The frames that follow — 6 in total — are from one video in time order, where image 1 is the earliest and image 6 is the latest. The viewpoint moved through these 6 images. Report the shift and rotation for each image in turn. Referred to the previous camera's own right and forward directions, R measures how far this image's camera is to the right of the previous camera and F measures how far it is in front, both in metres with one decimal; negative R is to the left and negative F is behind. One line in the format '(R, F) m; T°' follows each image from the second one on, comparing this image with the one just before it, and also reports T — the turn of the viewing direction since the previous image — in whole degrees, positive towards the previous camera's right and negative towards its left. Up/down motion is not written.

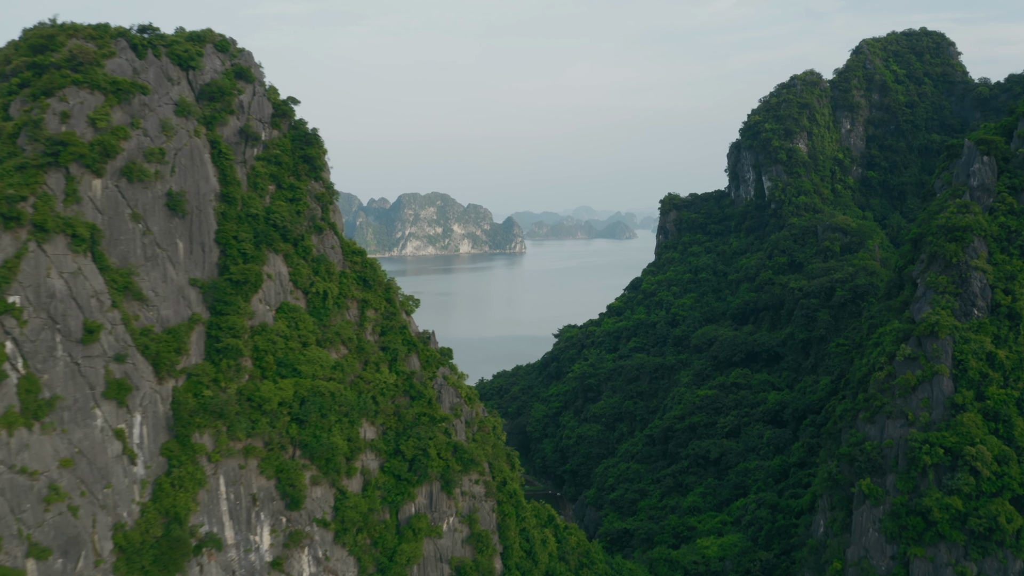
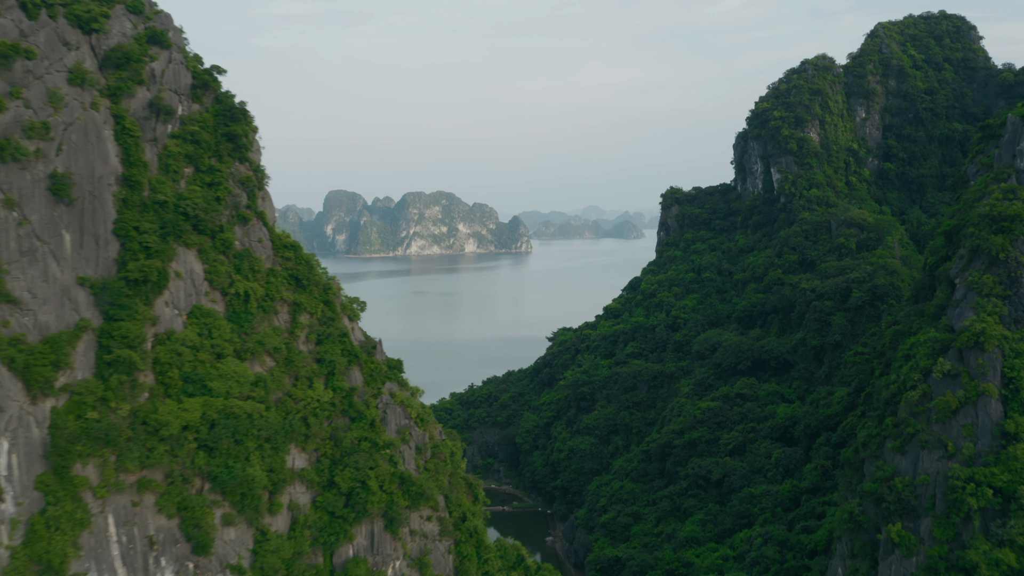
(+1.2, +3.2) m; -1°
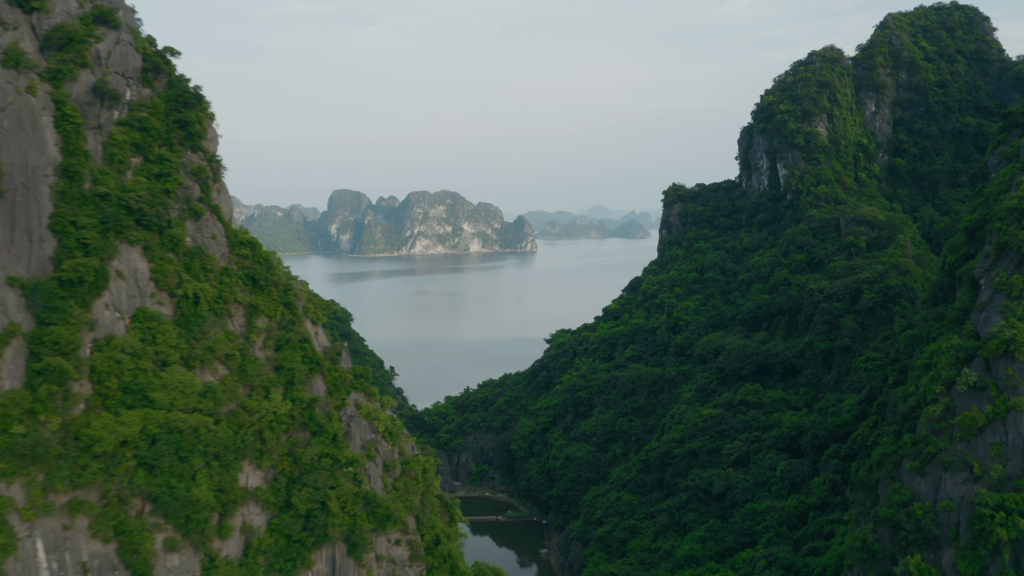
(+0.6, +1.6) m; -1°
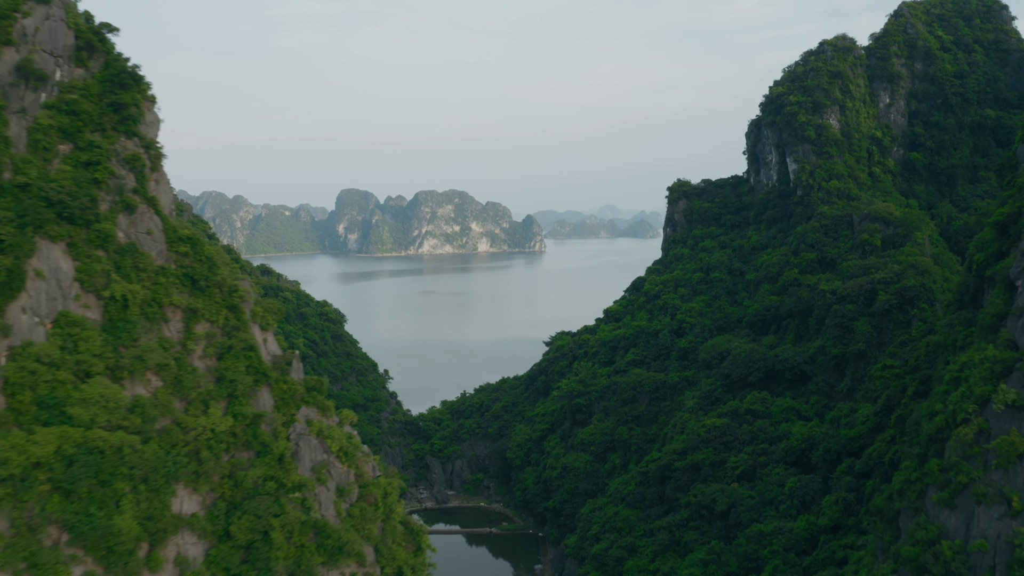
(+0.8, +1.8) m; -1°
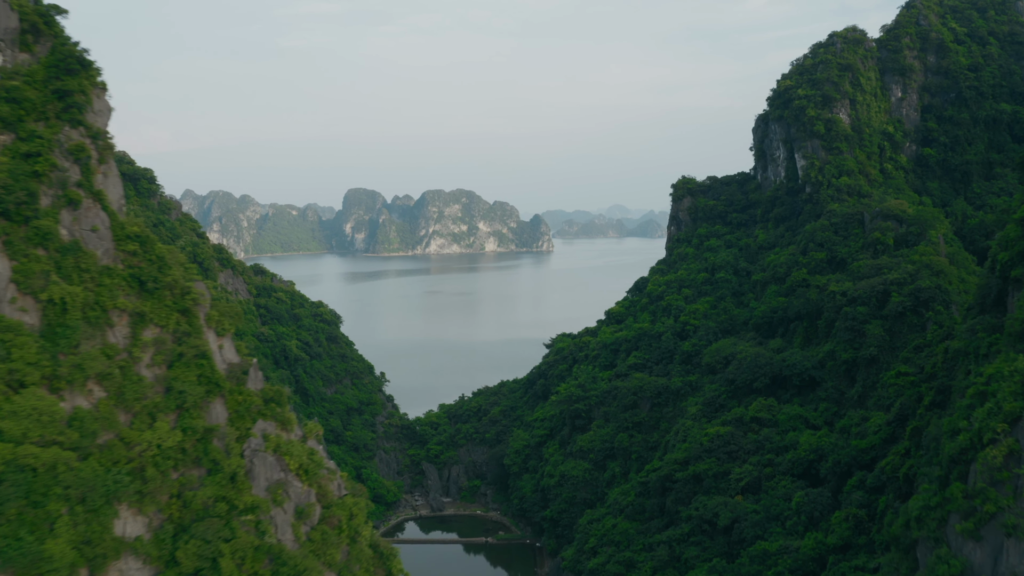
(+0.6, +1.3) m; -1°
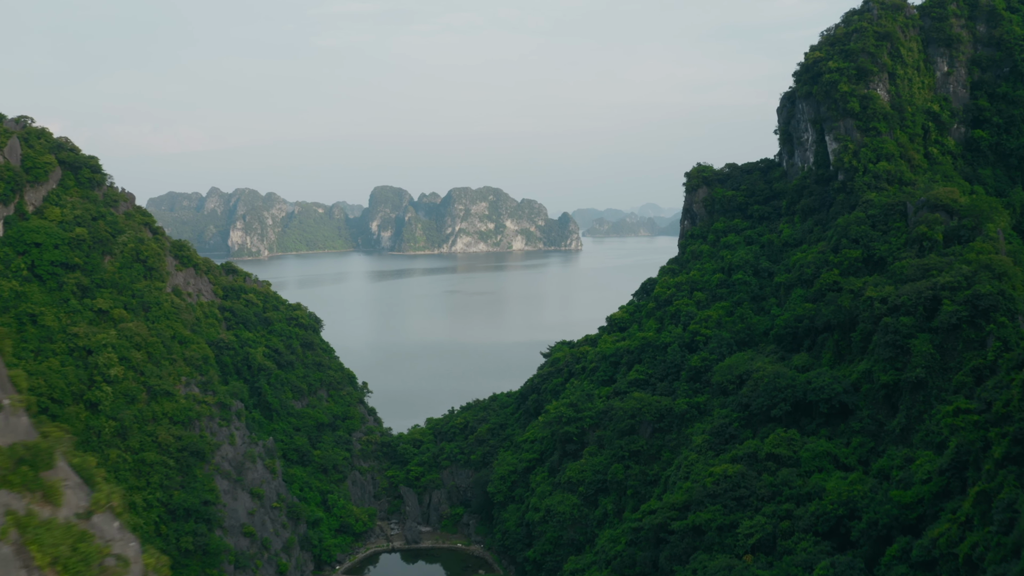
(+2.1, +4.5) m; -3°
